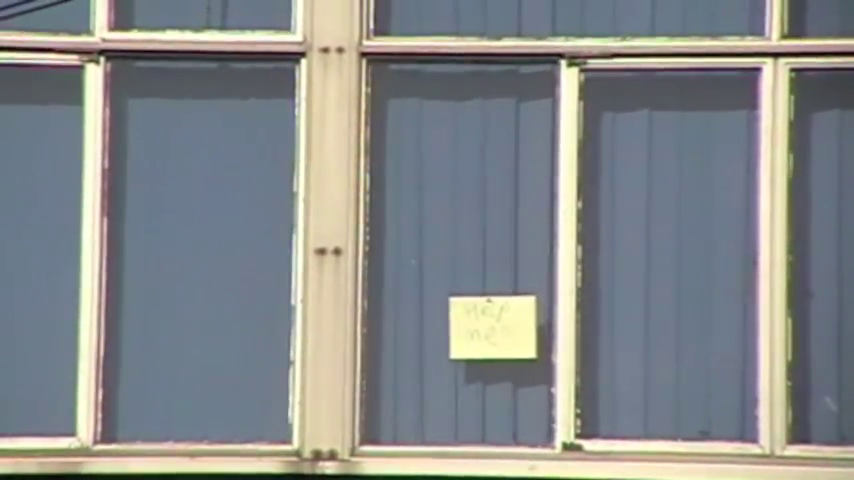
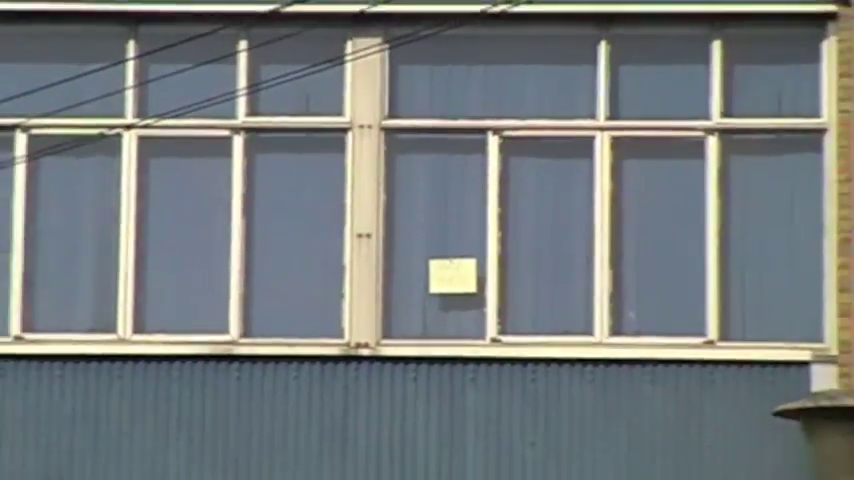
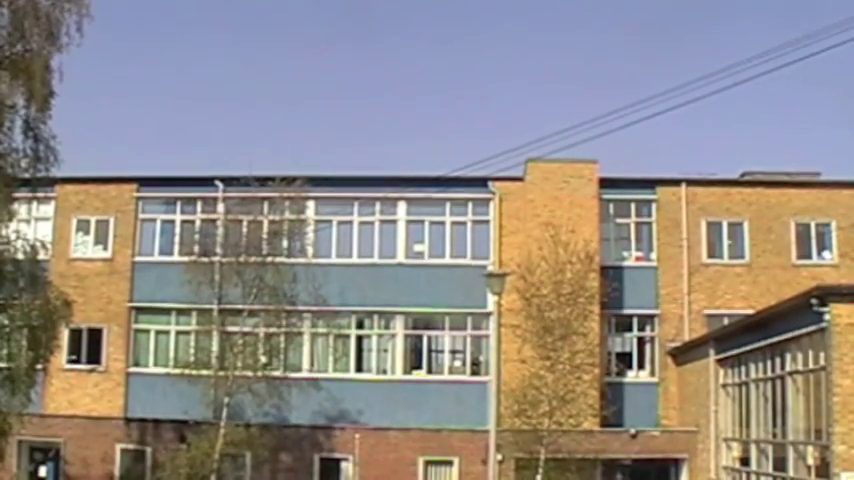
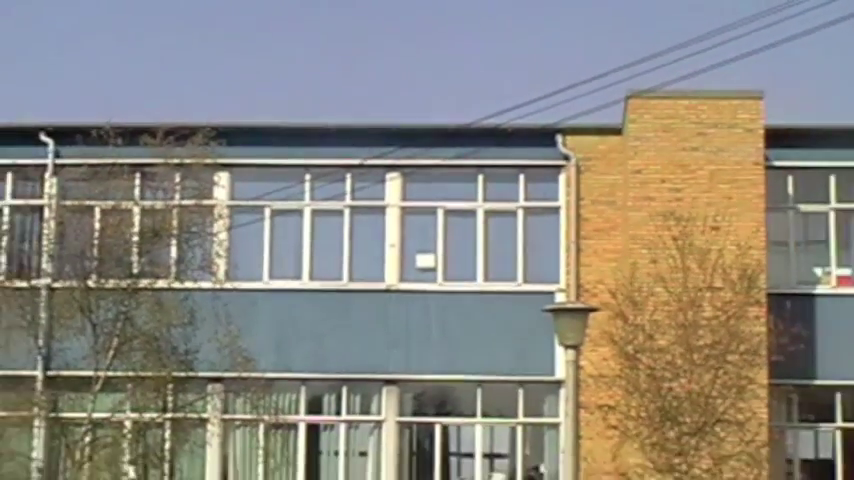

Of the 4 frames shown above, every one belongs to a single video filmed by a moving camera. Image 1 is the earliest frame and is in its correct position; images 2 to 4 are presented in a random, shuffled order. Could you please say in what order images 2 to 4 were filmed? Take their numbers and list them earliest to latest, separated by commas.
2, 4, 3
